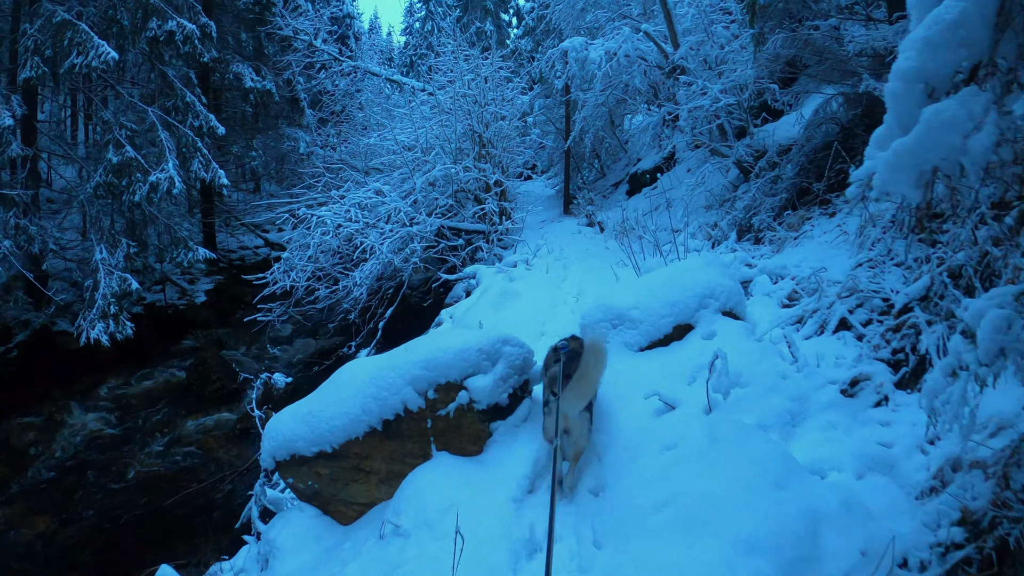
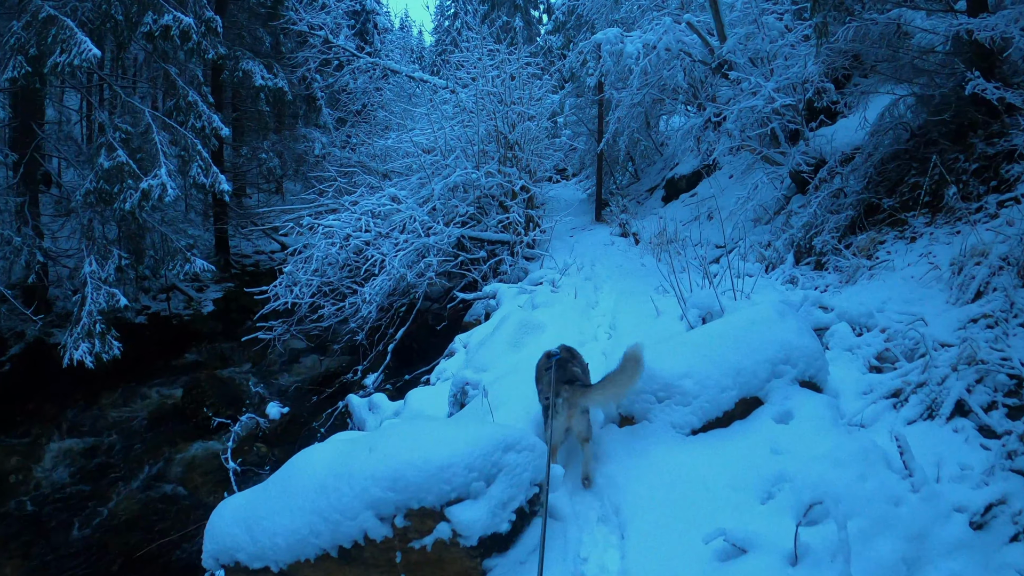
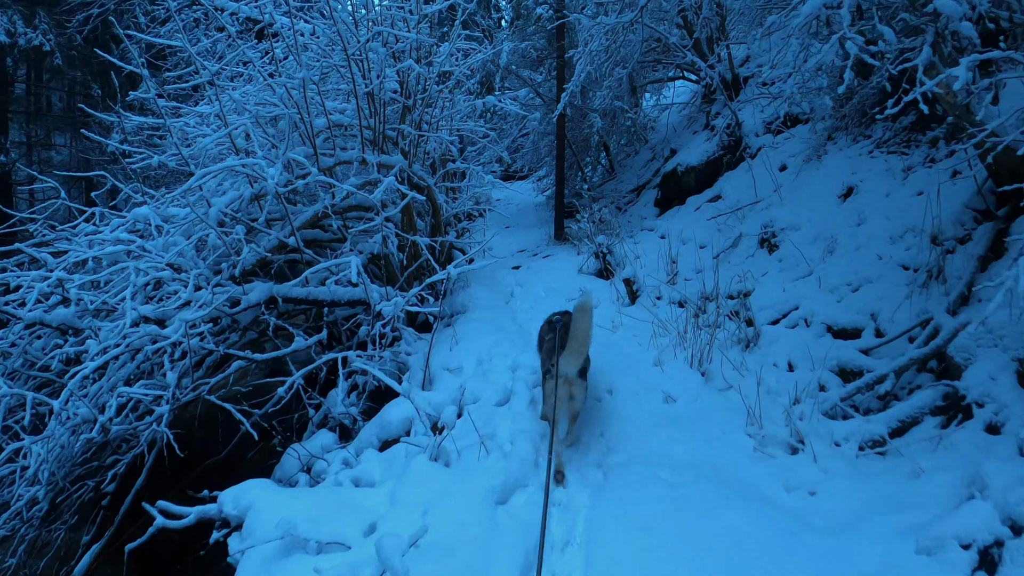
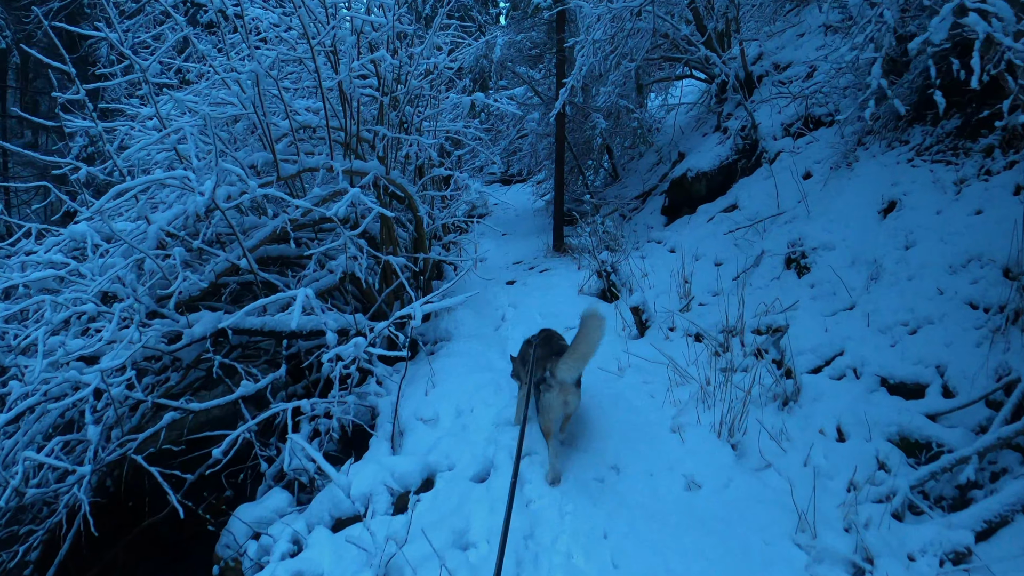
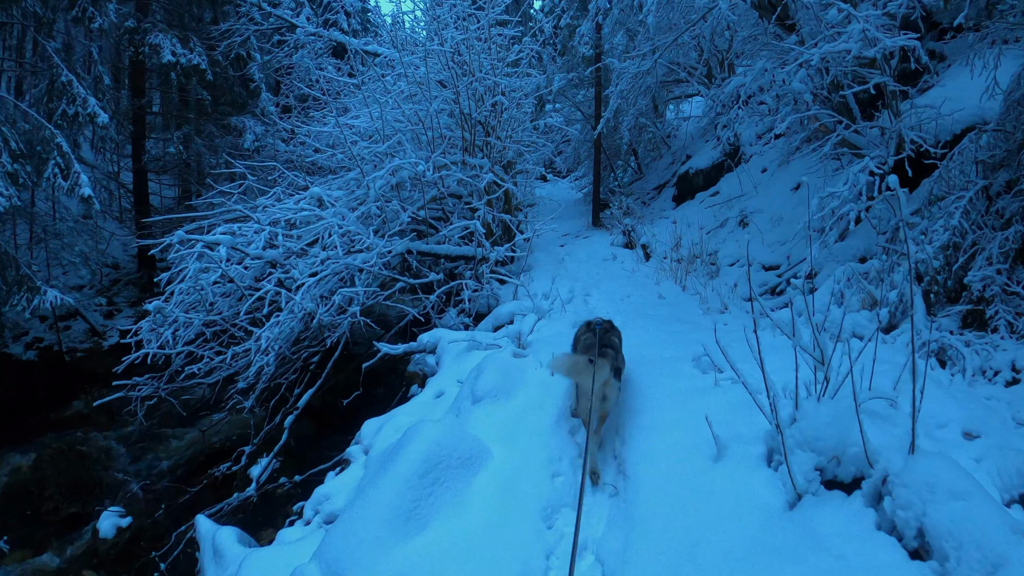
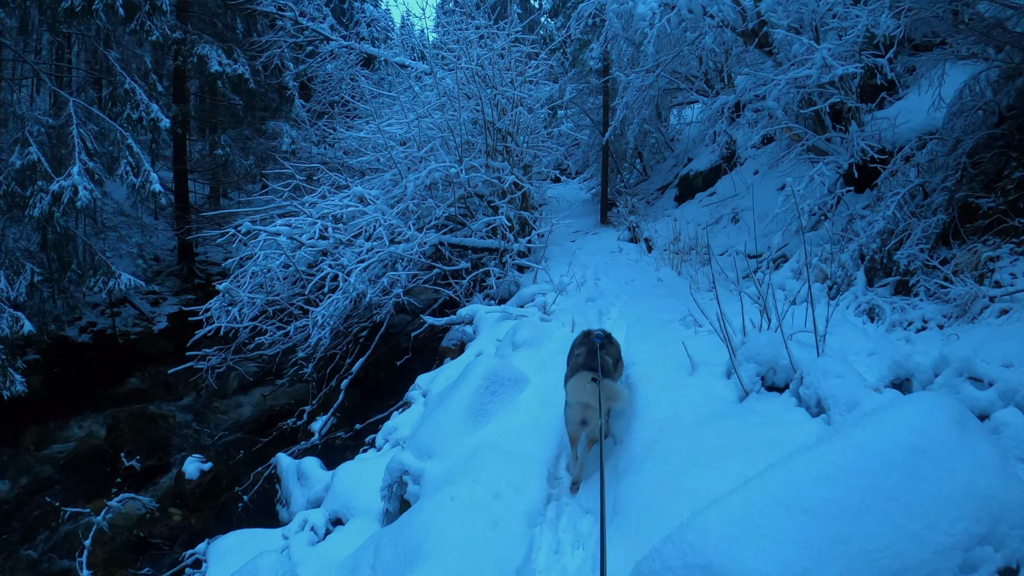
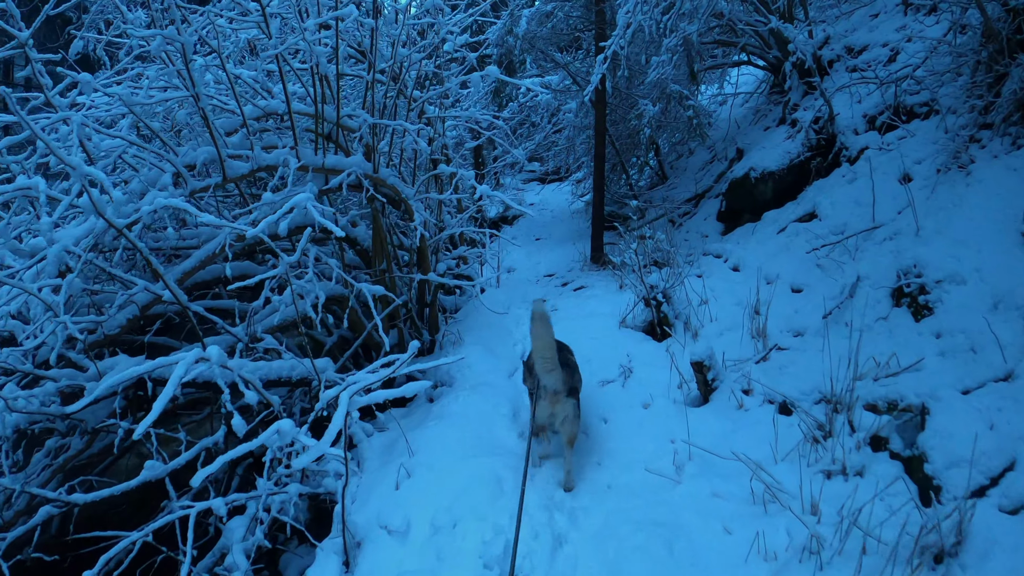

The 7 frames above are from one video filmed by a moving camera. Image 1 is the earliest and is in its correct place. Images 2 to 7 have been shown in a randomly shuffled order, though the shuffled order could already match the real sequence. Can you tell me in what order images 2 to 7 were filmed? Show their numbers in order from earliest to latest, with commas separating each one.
2, 6, 5, 3, 4, 7
